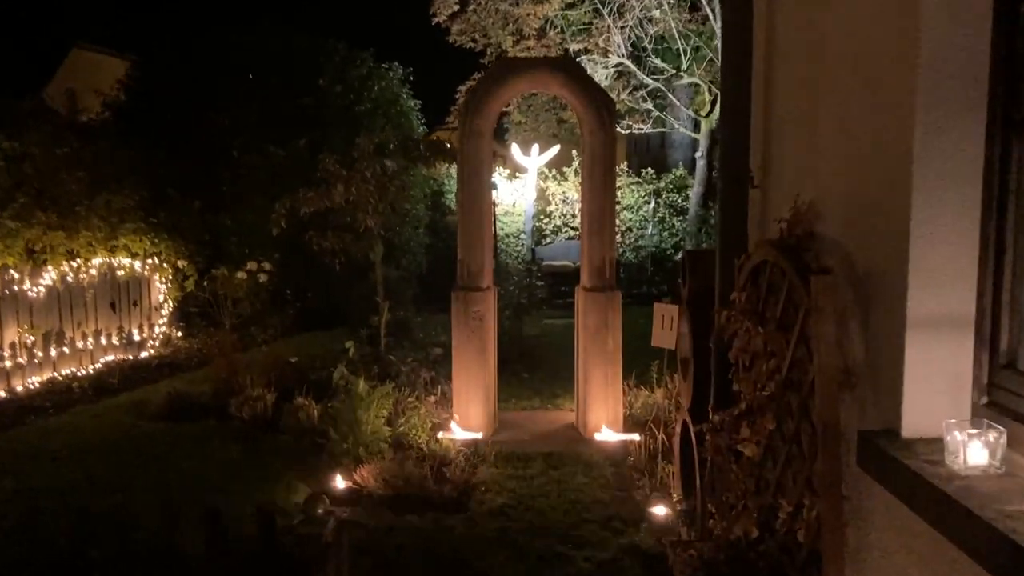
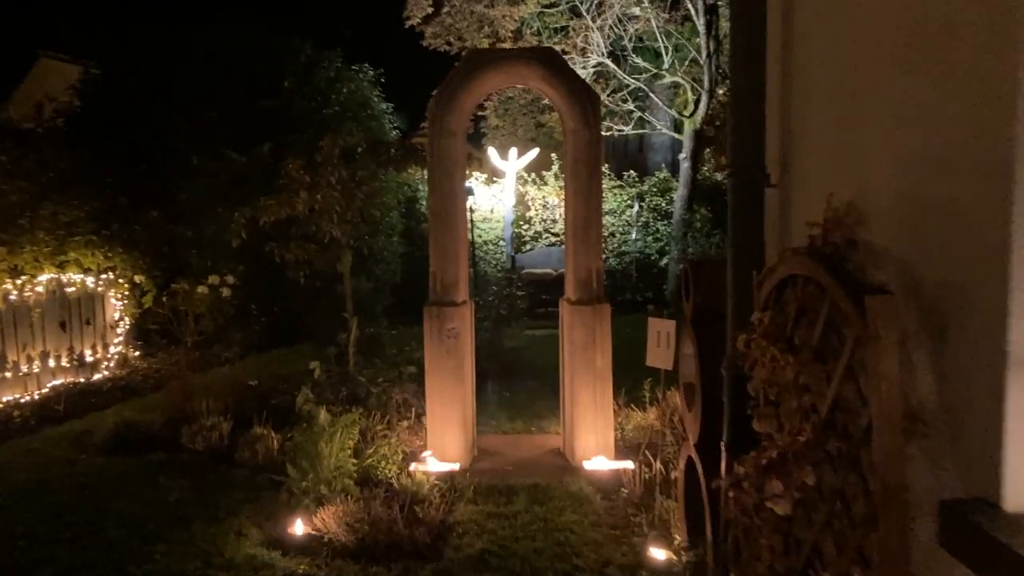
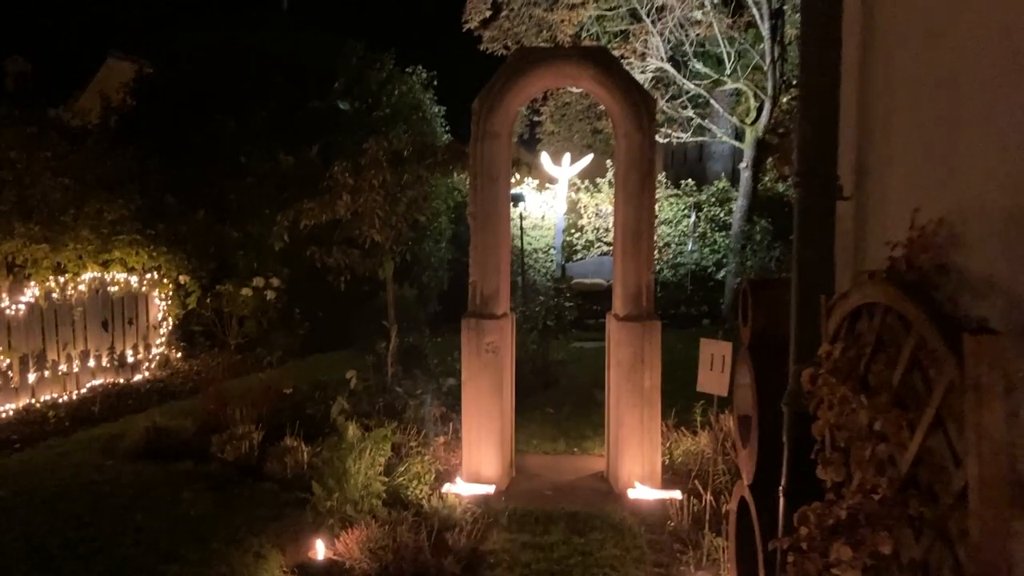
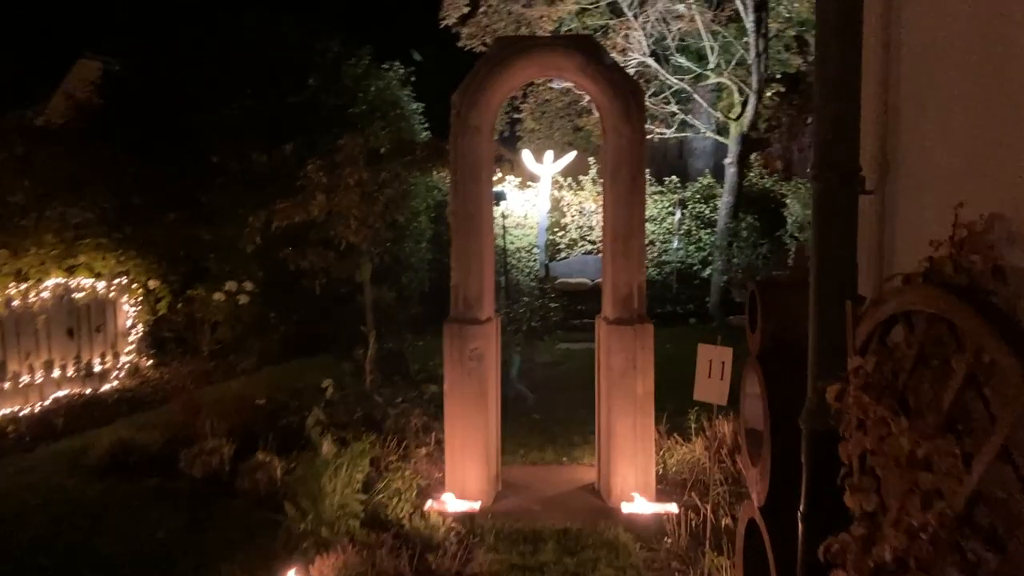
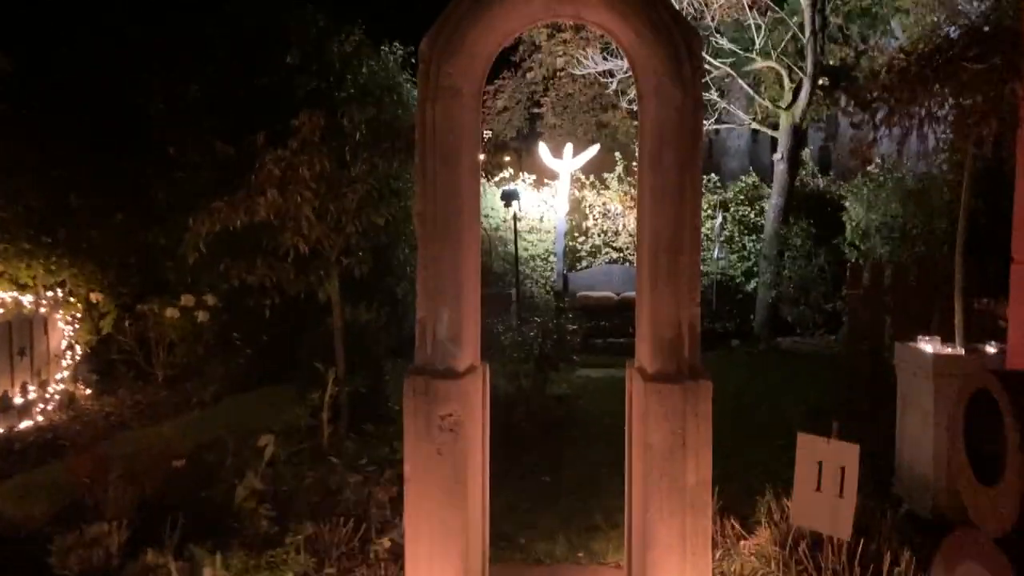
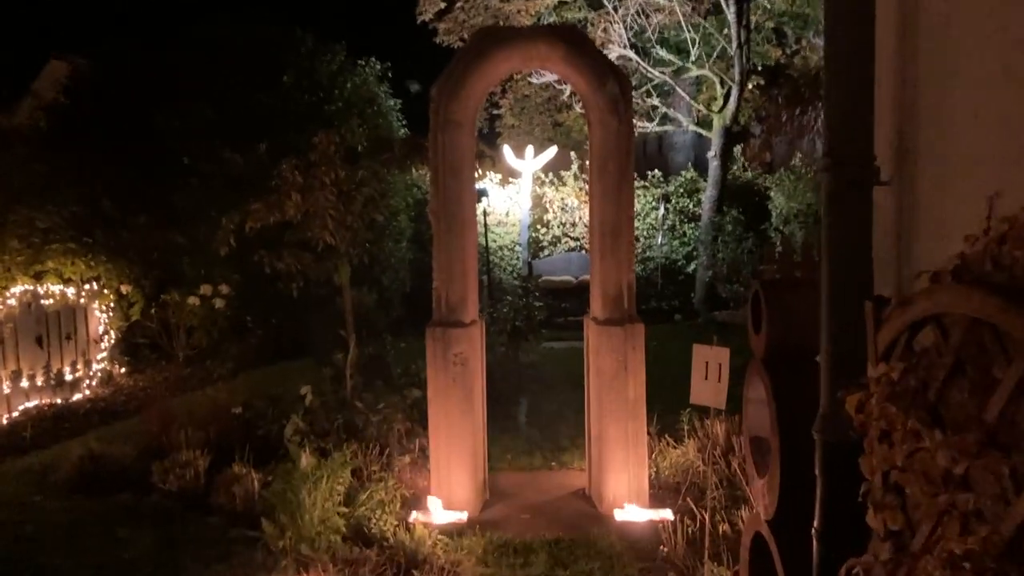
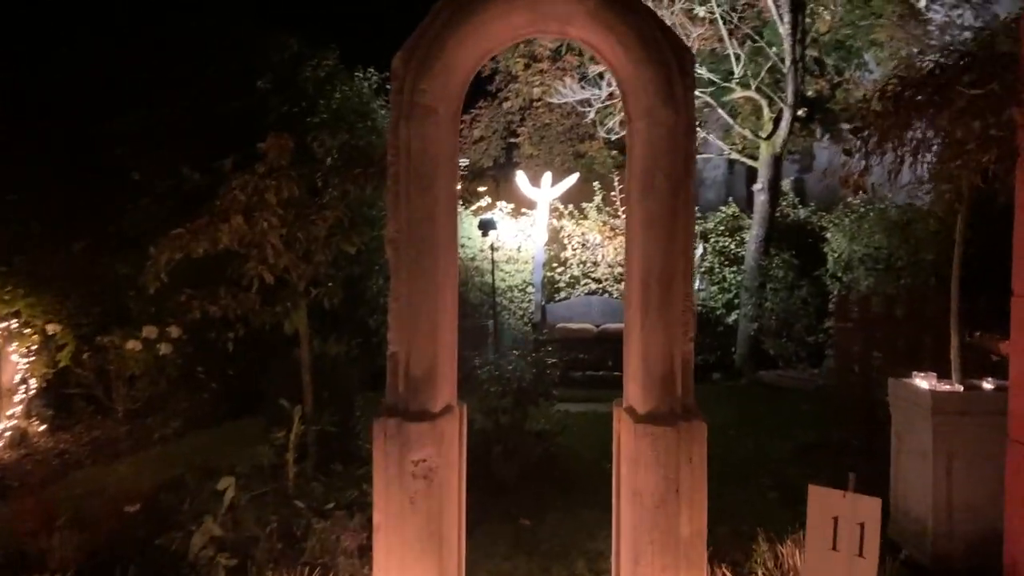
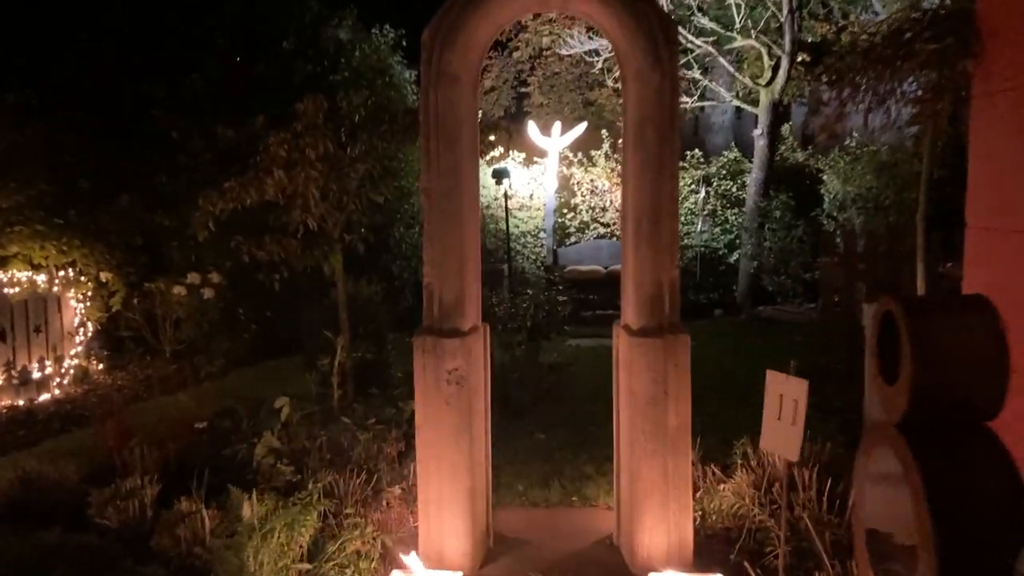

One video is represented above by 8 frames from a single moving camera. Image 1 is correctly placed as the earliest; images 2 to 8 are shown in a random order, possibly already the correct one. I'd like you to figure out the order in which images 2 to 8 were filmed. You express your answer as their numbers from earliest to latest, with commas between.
2, 3, 4, 6, 8, 5, 7
